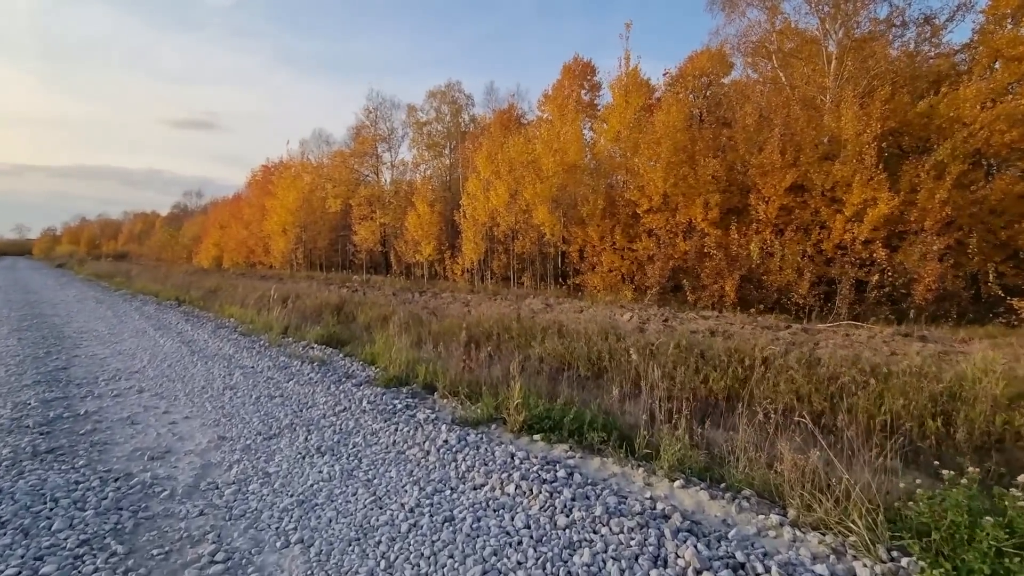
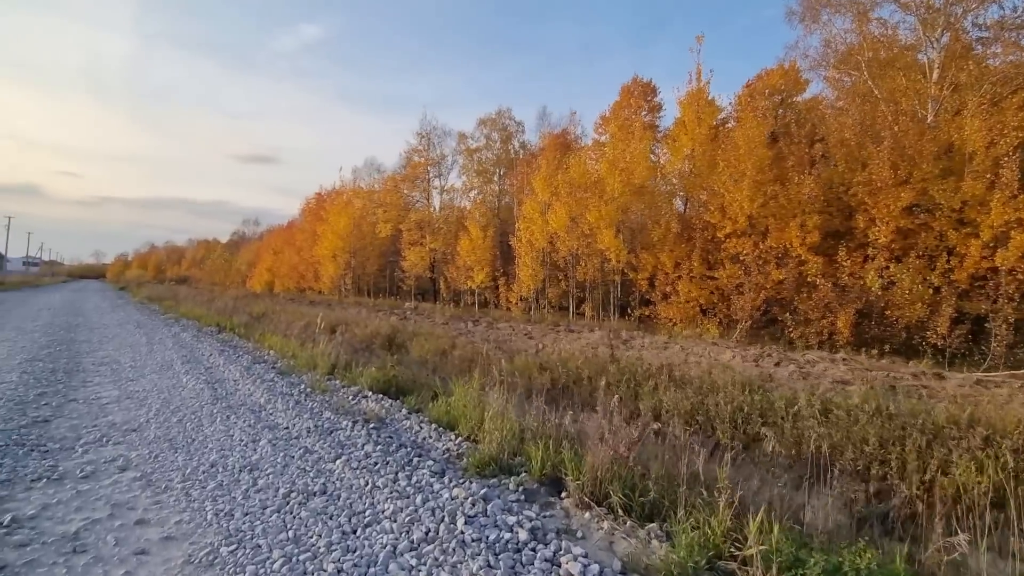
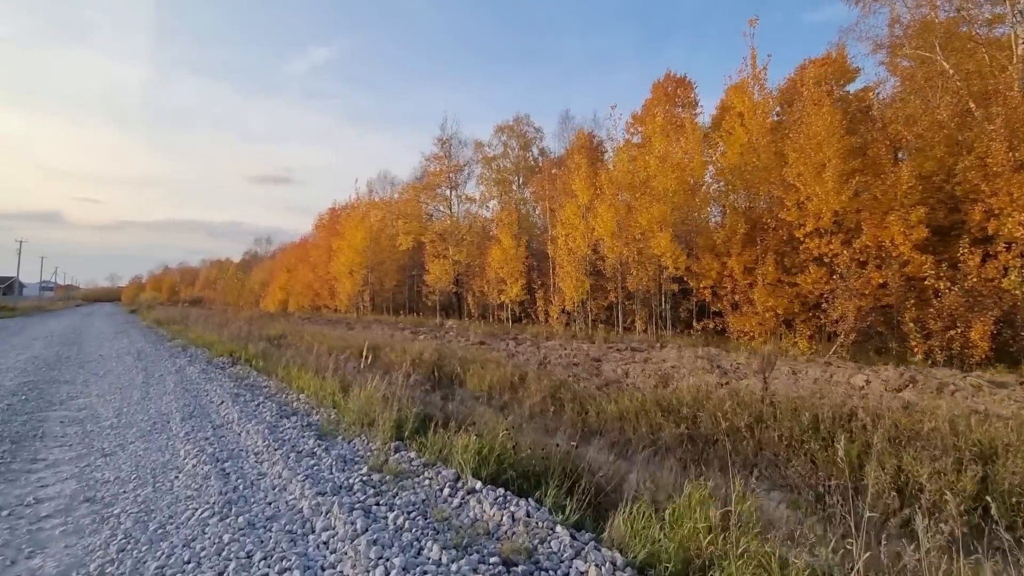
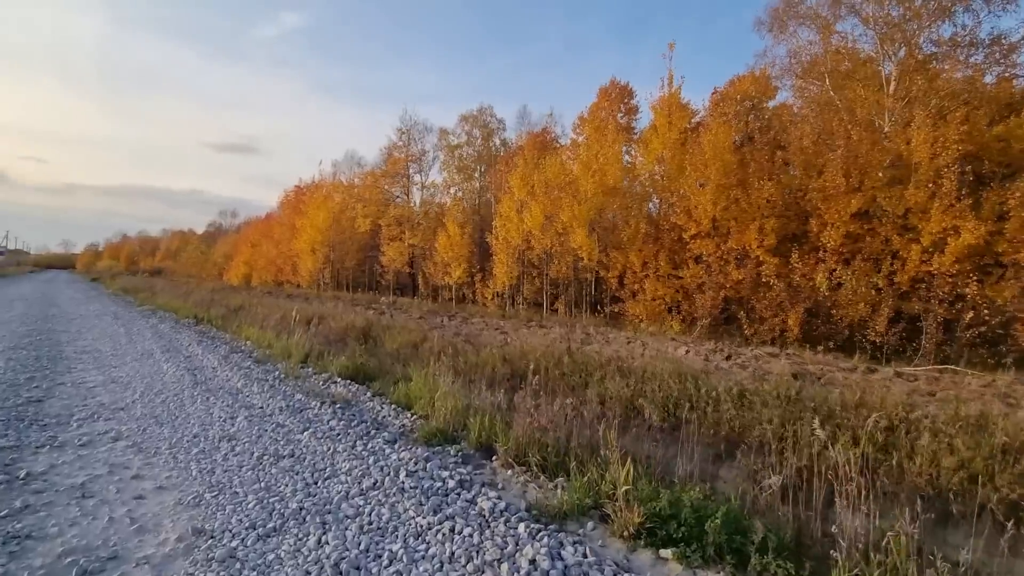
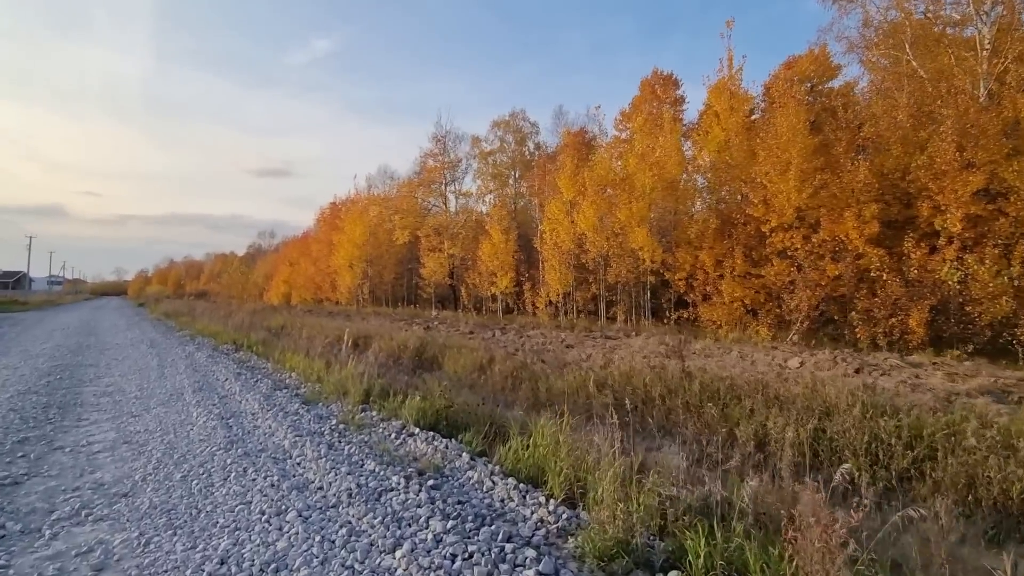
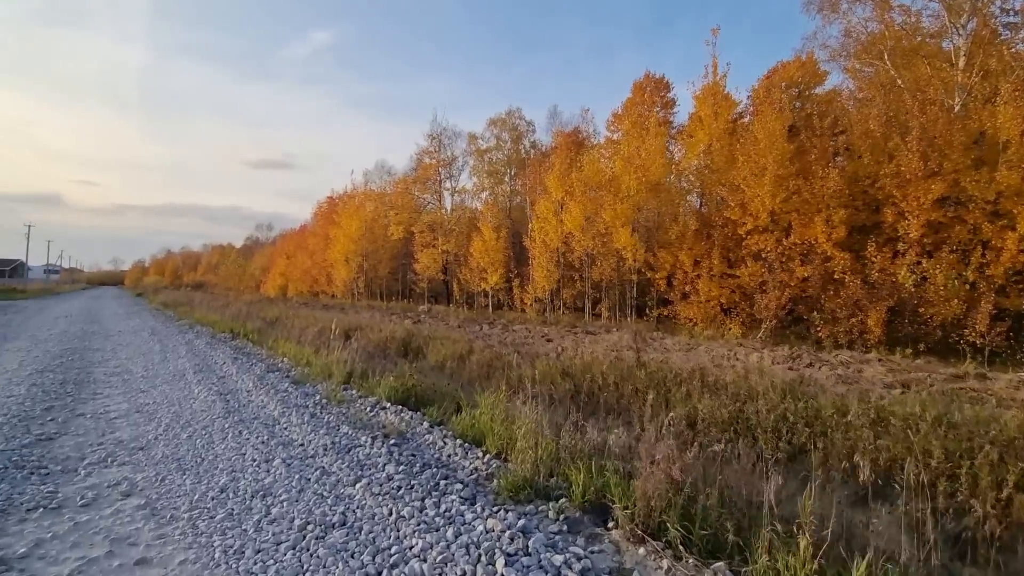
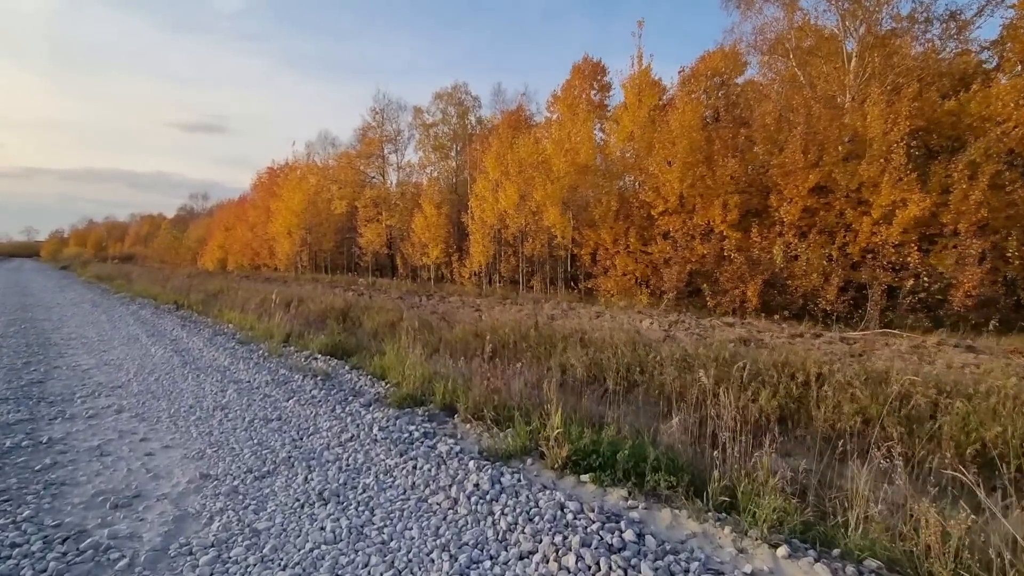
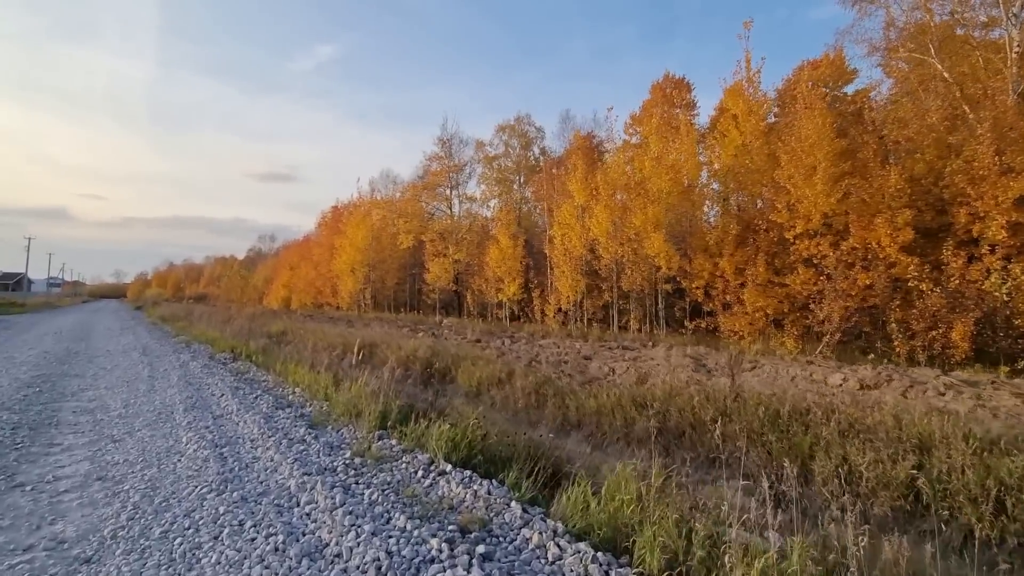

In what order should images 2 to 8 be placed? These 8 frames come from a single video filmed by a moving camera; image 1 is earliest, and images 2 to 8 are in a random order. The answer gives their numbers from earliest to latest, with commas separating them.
7, 4, 2, 6, 5, 8, 3
